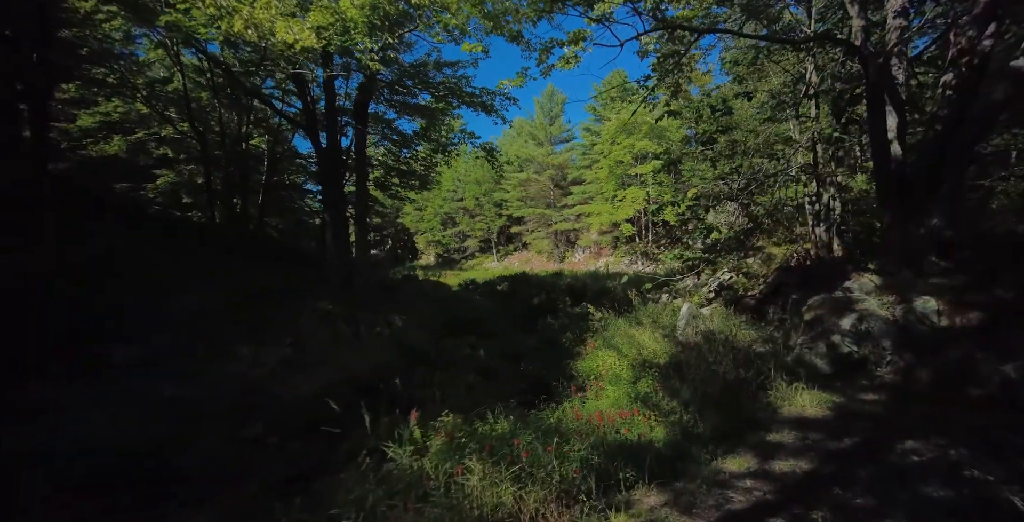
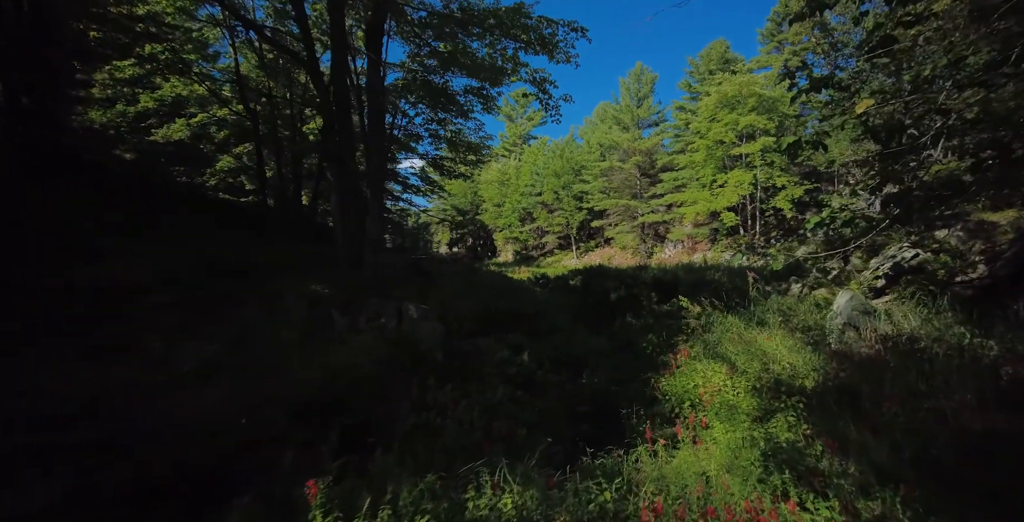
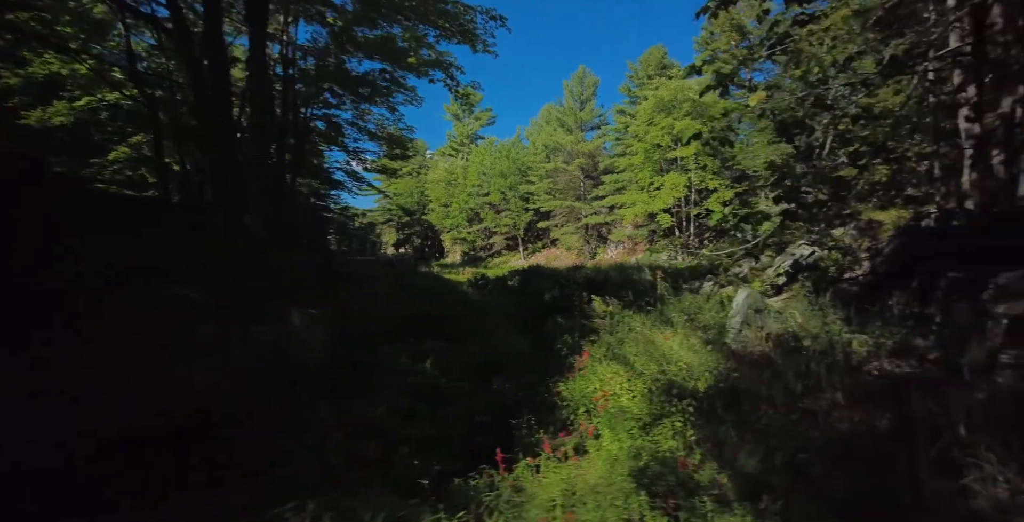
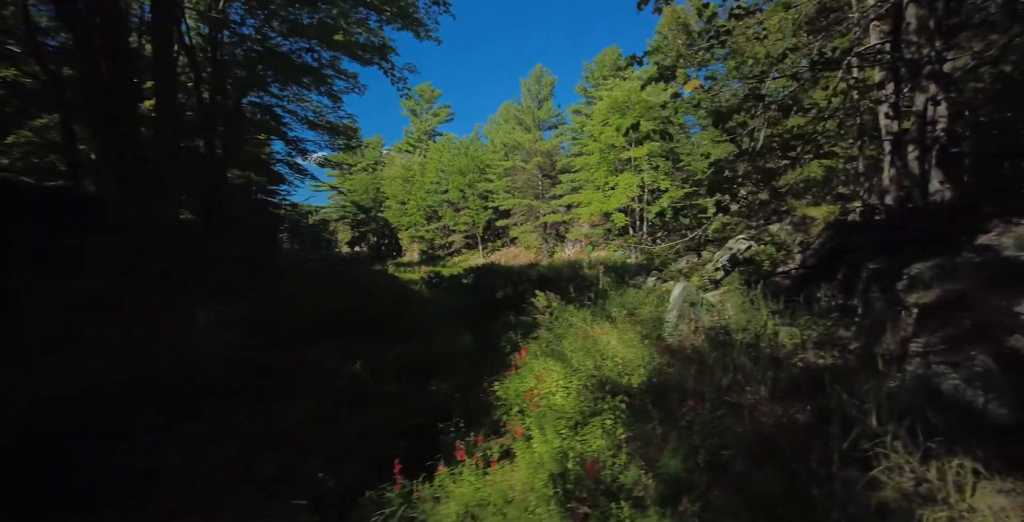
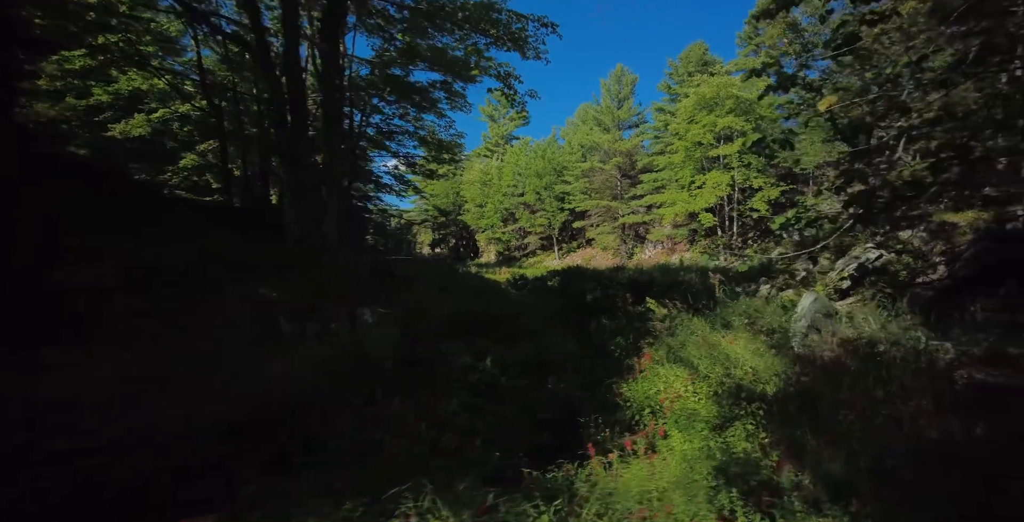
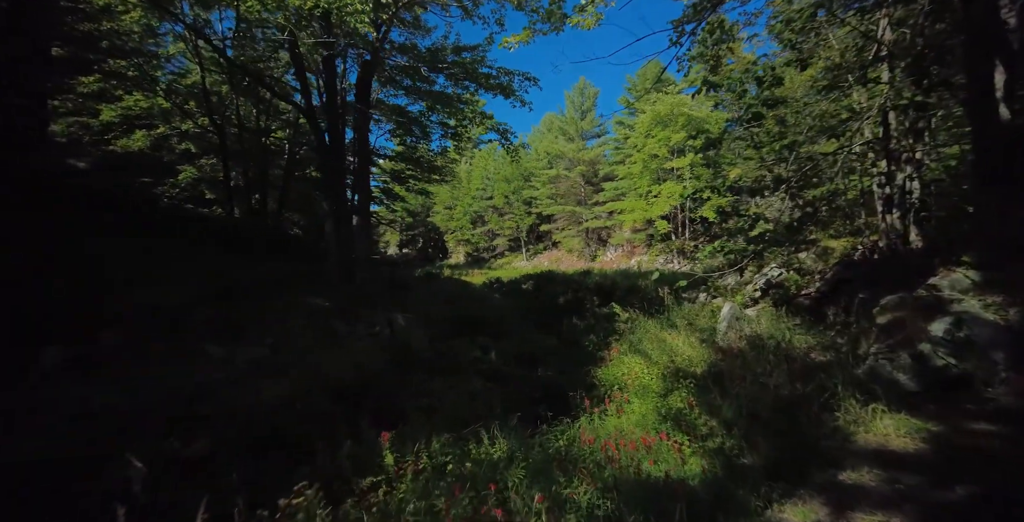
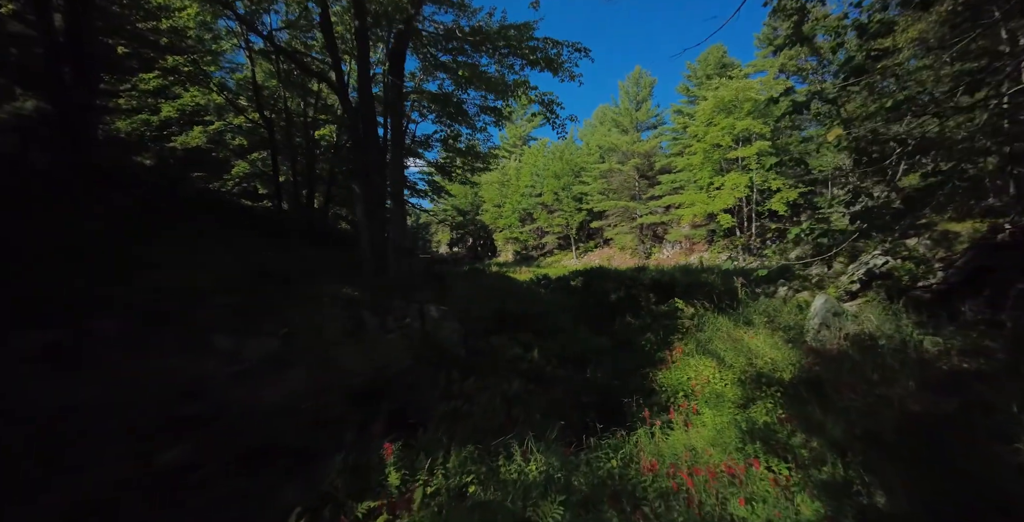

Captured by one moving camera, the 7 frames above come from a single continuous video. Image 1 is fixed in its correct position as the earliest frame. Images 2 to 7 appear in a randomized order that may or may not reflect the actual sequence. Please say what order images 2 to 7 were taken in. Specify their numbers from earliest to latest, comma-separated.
6, 7, 2, 5, 3, 4
